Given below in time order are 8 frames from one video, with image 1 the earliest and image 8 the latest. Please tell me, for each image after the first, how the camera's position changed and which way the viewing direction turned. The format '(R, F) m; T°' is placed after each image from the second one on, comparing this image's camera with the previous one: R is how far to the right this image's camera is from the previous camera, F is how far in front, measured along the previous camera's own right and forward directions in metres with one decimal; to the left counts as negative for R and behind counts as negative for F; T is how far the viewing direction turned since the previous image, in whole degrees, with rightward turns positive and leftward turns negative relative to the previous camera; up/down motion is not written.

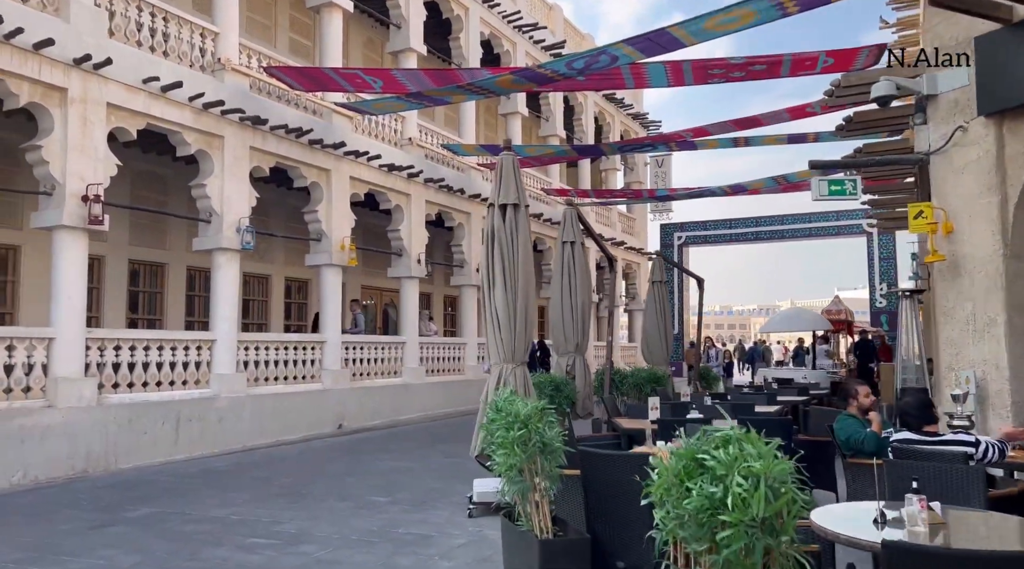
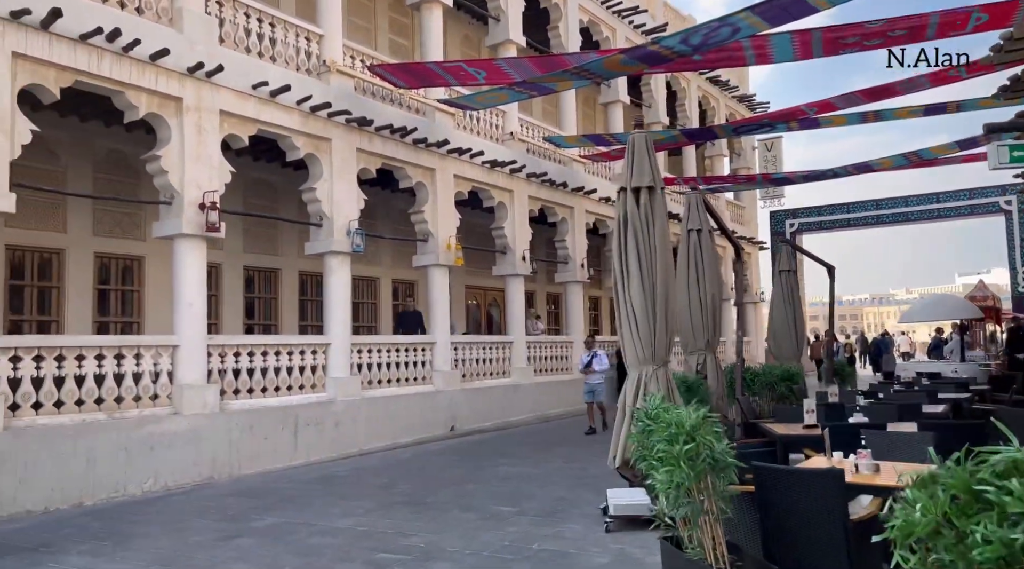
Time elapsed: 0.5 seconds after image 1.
(-0.2, +0.3) m; -7°
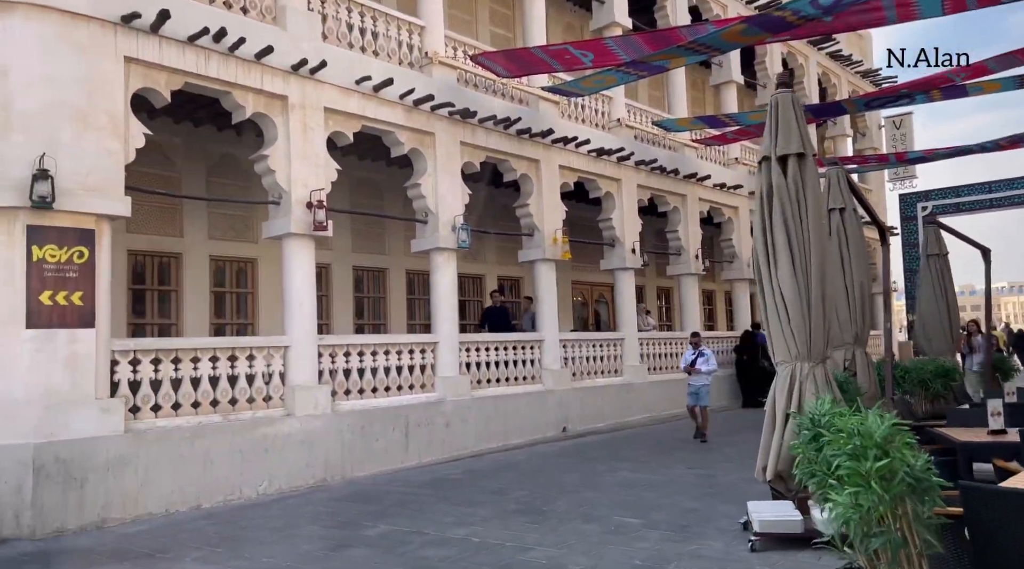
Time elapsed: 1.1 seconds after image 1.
(-0.1, +0.4) m; -7°
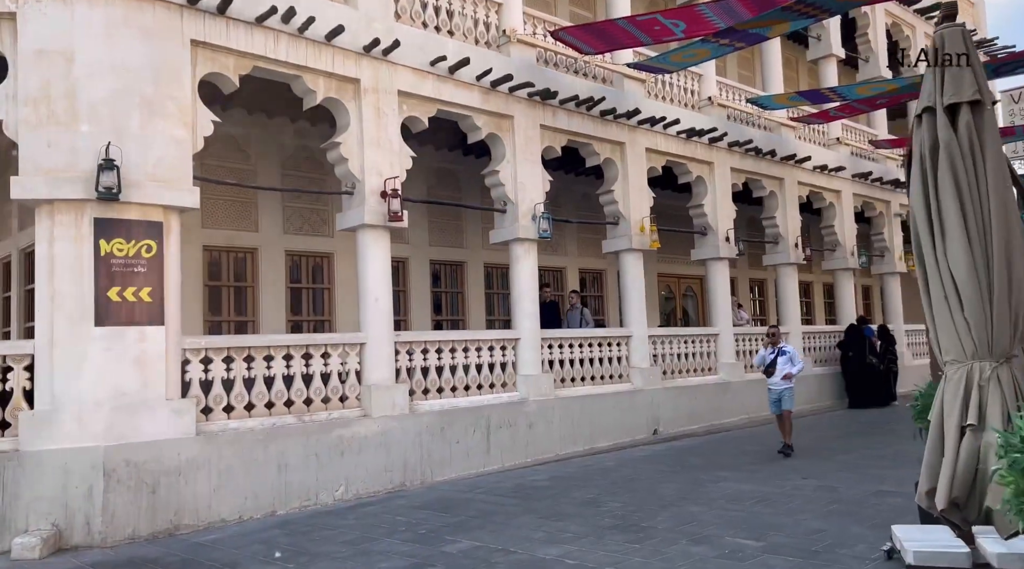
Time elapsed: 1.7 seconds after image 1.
(-0.1, +0.6) m; -5°
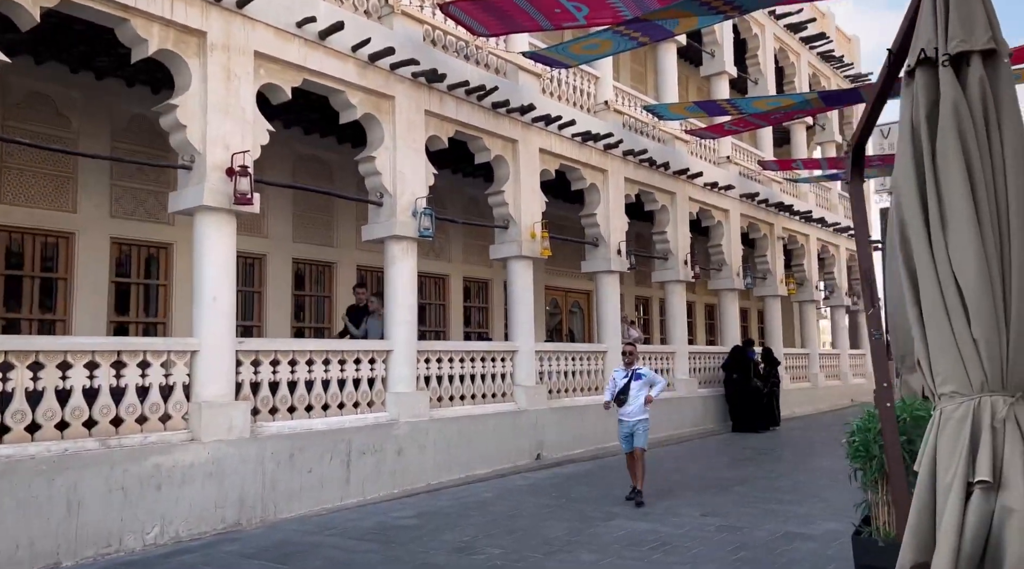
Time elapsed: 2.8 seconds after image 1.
(+0.1, +1.2) m; +8°
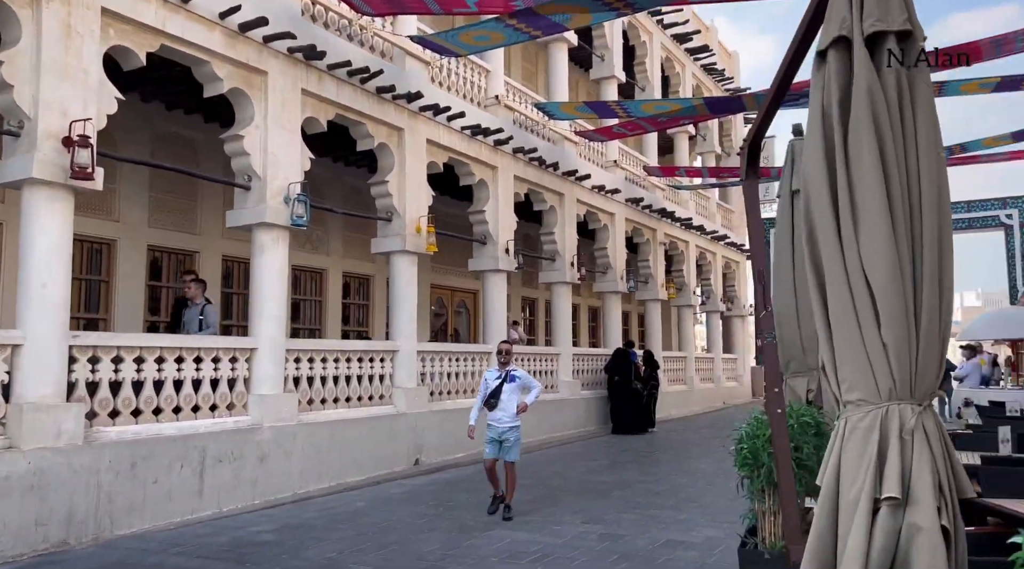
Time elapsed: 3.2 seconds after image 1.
(+0.1, +0.5) m; +8°
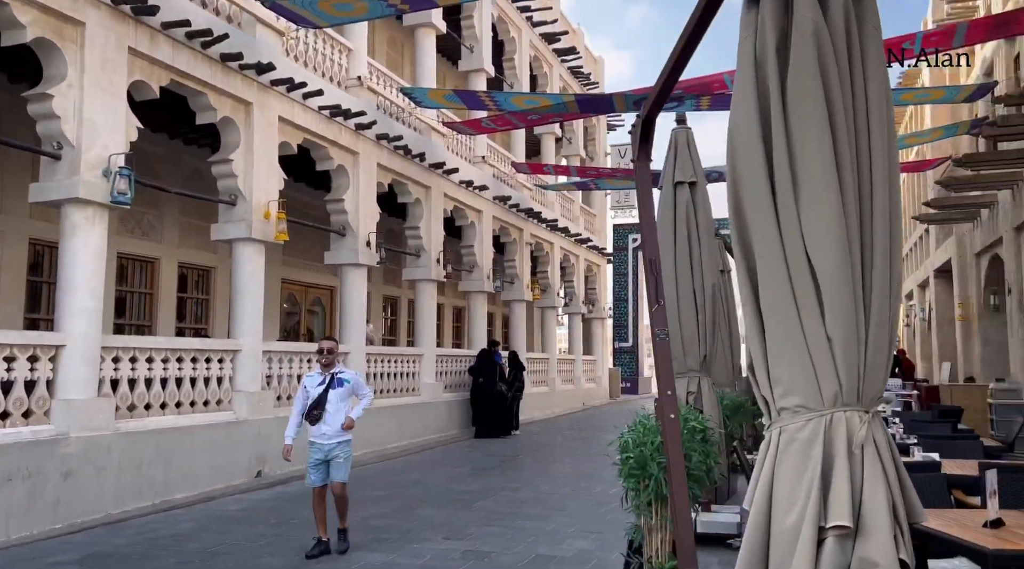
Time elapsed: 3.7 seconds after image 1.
(0.0, +0.7) m; +9°
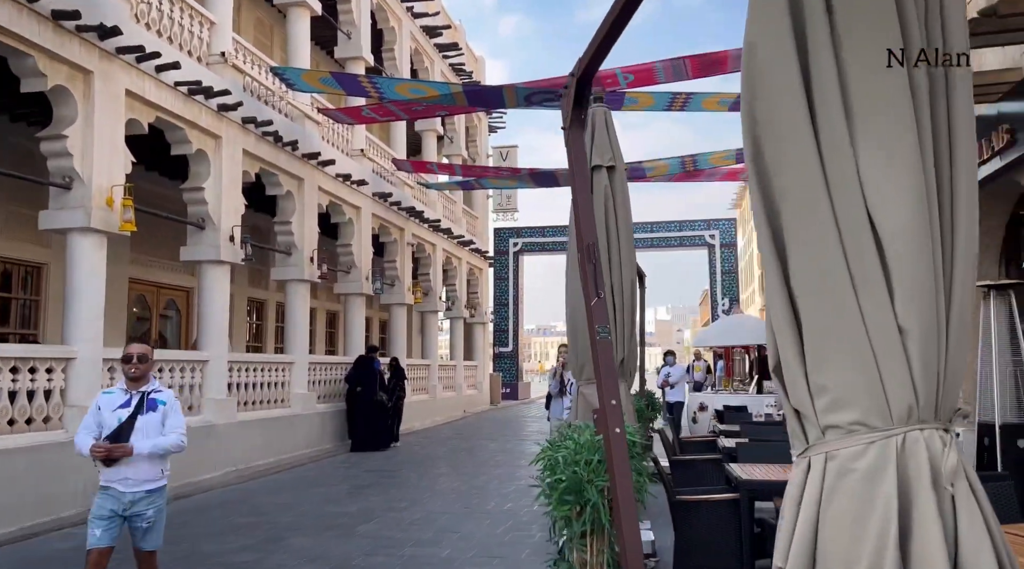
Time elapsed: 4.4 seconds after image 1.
(-0.1, +0.8) m; +8°
